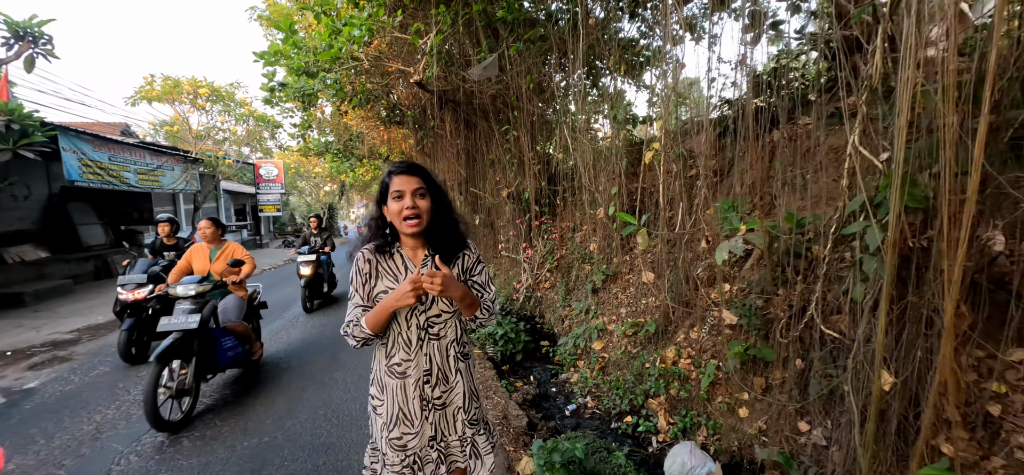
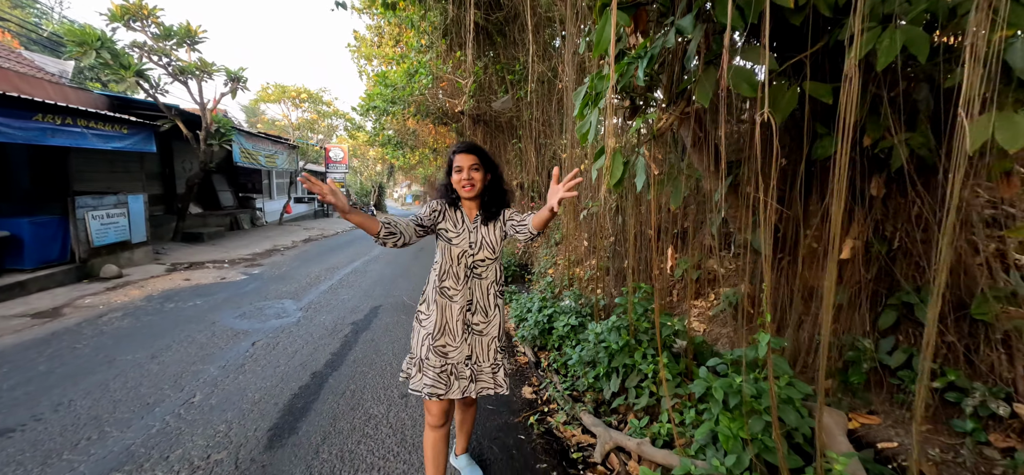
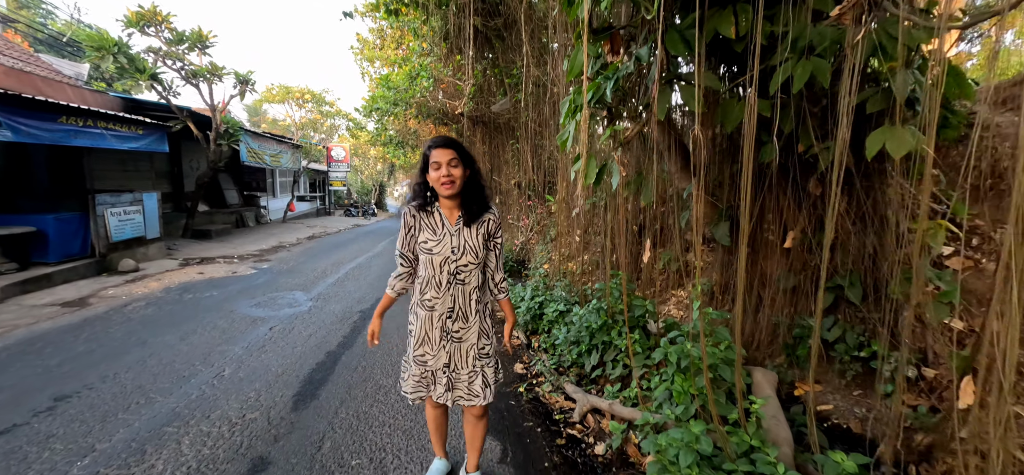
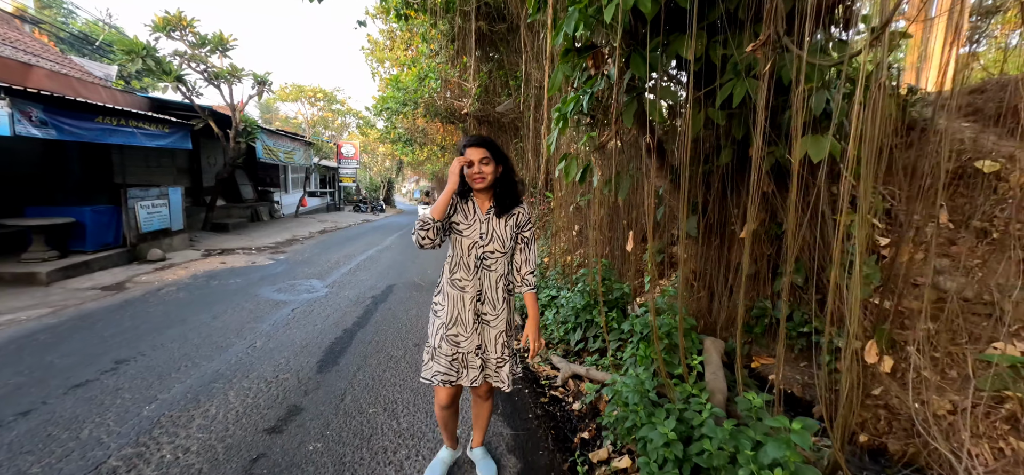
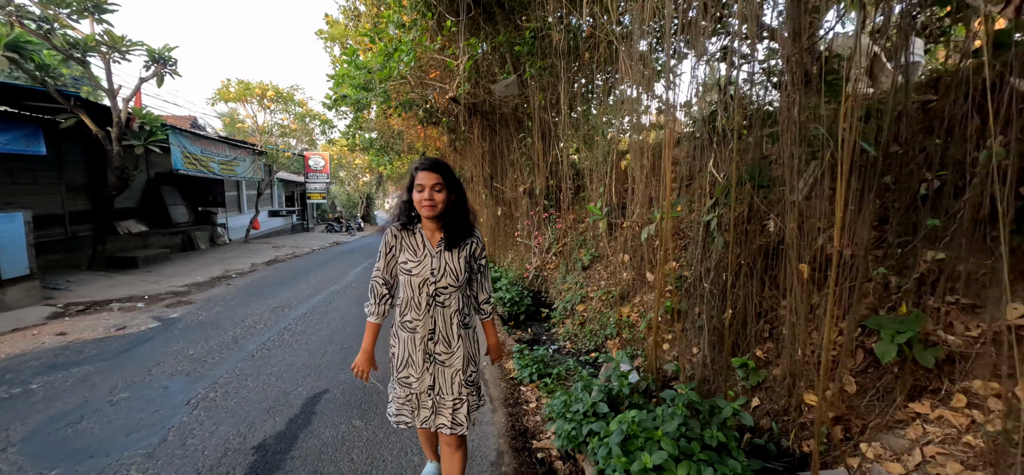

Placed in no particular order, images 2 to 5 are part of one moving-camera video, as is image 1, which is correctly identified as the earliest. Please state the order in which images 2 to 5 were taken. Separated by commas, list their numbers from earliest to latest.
5, 2, 3, 4
